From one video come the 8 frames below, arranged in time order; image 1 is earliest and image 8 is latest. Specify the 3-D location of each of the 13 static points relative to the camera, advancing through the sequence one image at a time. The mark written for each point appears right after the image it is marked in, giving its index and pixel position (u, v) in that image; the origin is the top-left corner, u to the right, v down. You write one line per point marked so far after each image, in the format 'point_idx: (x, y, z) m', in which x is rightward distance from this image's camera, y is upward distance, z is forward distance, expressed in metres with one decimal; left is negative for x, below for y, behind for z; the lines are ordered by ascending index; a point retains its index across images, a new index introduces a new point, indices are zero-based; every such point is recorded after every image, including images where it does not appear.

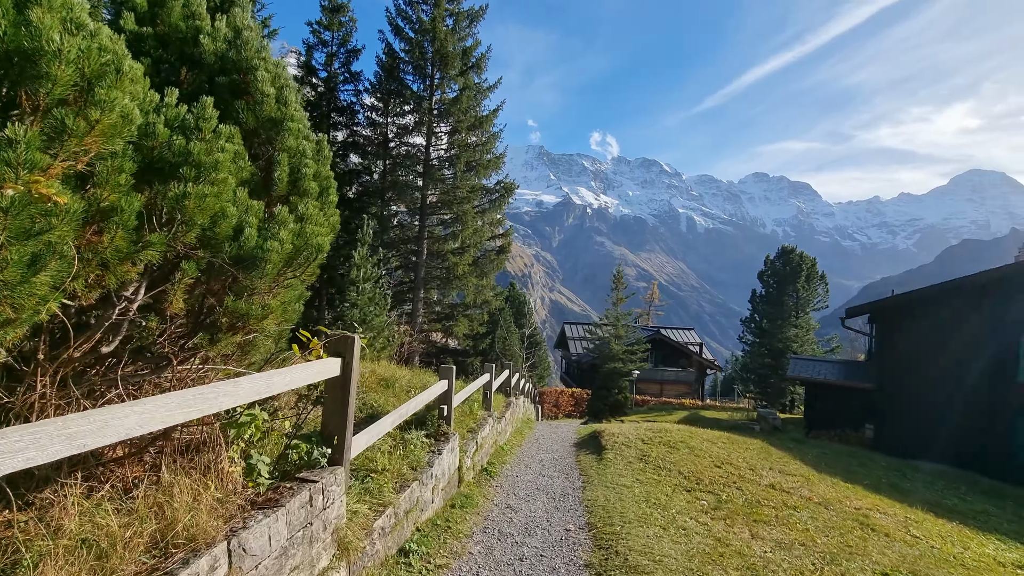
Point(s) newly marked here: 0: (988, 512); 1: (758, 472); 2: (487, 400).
0: (+9.9, -4.7, +10.3) m
1: (+4.5, -3.3, +9.0) m
2: (-0.5, -2.1, +9.5) m
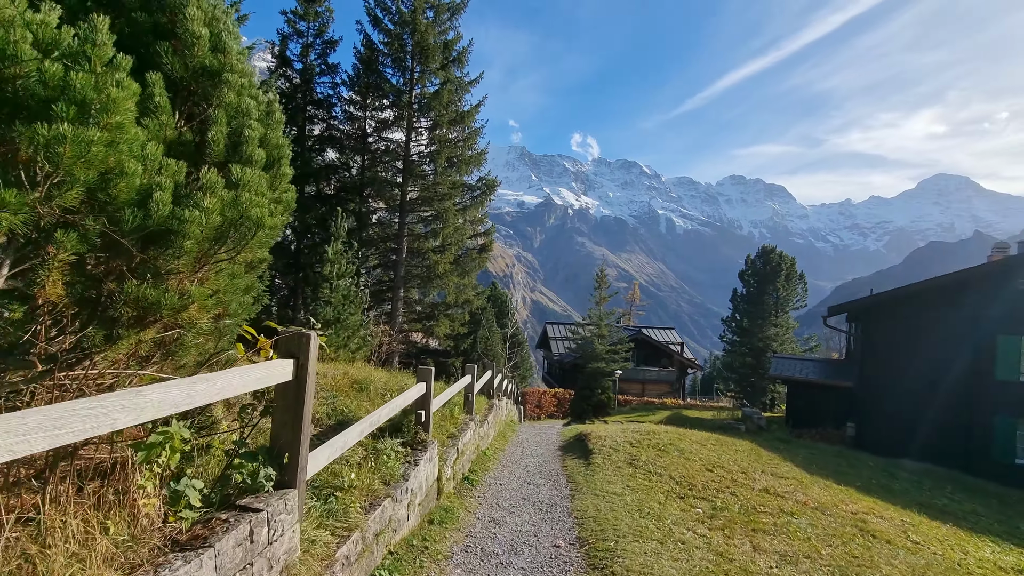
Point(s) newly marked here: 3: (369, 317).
0: (+9.6, -4.6, +10.2) m
1: (+4.2, -3.3, +8.7) m
2: (-0.8, -2.1, +9.0) m
3: (-5.3, -1.1, +18.4) m
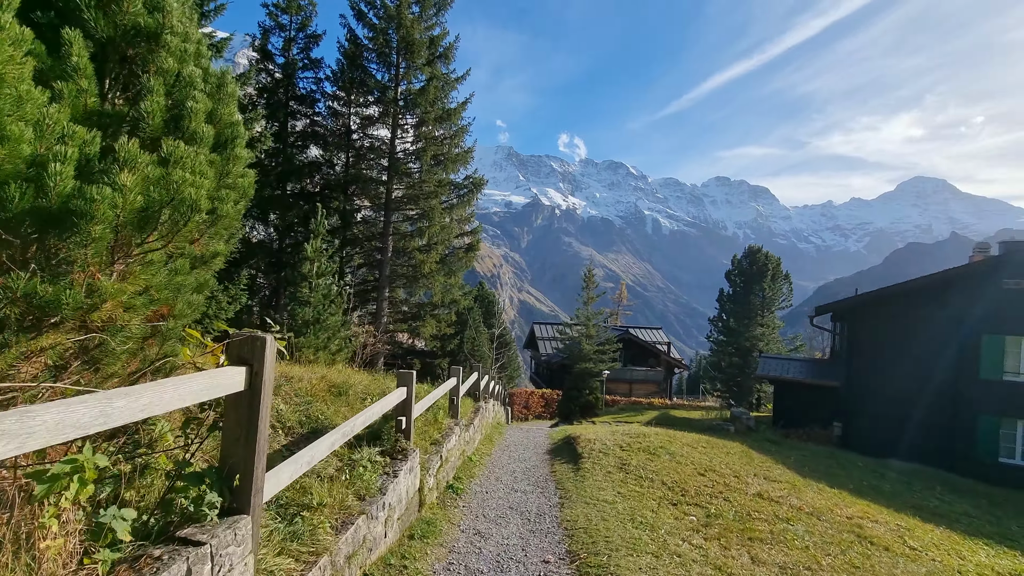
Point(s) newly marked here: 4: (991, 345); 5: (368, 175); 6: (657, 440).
0: (+9.3, -4.6, +10.1) m
1: (+3.9, -3.3, +8.5) m
2: (-1.0, -2.1, +8.6) m
3: (-5.7, -1.1, +17.9) m
4: (+17.9, -2.1, +18.7) m
5: (-5.7, +4.4, +19.9) m
6: (+3.1, -3.2, +10.5) m
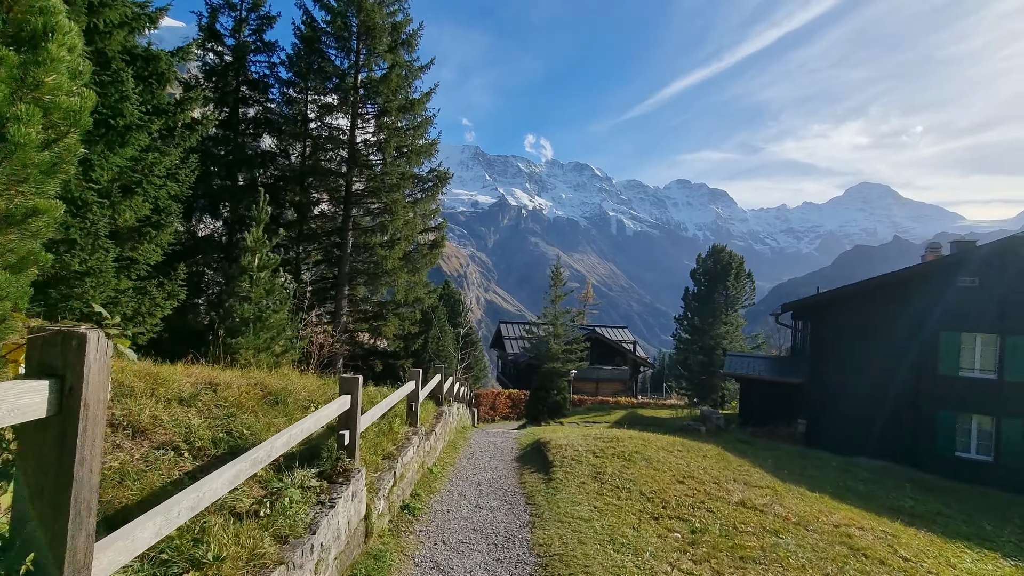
0: (+8.6, -4.5, +10.0) m
1: (+3.4, -3.2, +7.9) m
2: (-1.6, -2.0, +7.8) m
3: (-6.9, -1.0, +16.7) m
4: (+16.7, -2.0, +19.1) m
5: (-7.0, +4.5, +18.7) m
6: (+2.4, -3.1, +9.9) m
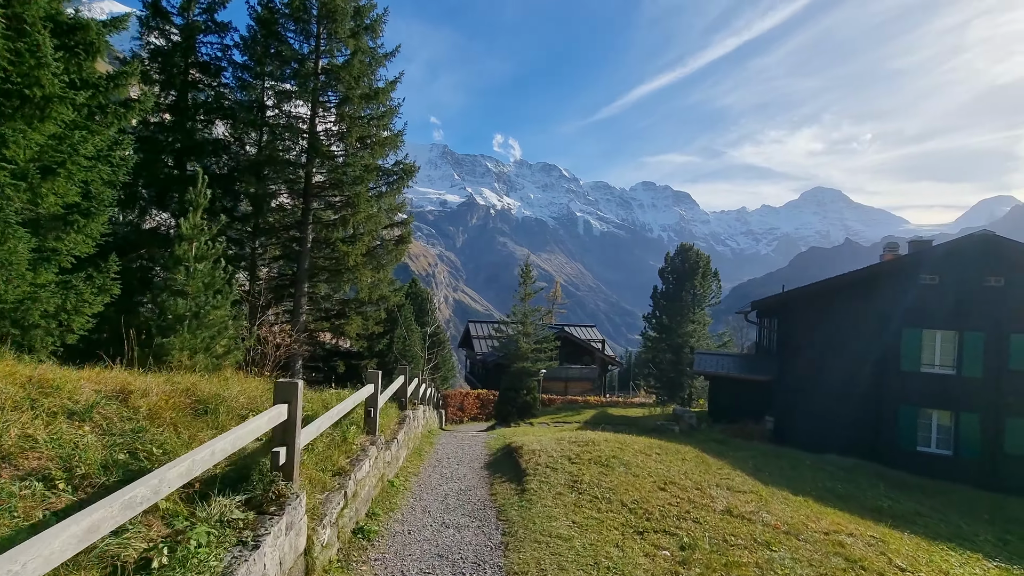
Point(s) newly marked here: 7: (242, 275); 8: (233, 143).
0: (+8.0, -4.4, +9.8) m
1: (+2.9, -3.1, +7.5) m
2: (-2.0, -1.9, +7.0) m
3: (-7.9, -0.9, +15.6) m
4: (+15.5, -1.9, +19.4) m
5: (-8.1, +4.6, +17.6) m
6: (+1.8, -3.0, +9.4) m
7: (-9.9, +0.5, +18.3) m
8: (-10.4, +5.4, +18.5) m
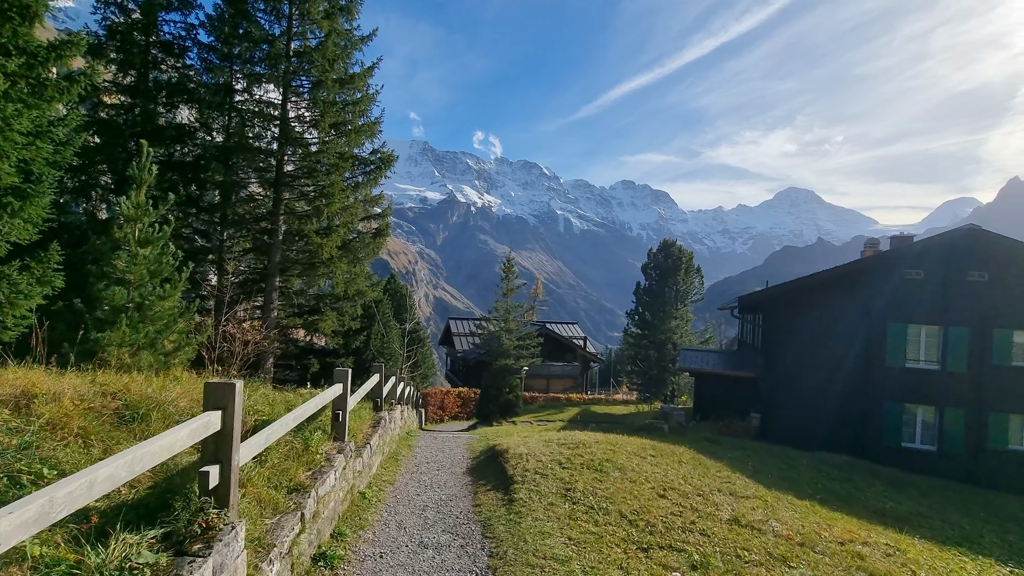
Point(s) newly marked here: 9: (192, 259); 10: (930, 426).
0: (+7.8, -4.3, +9.4) m
1: (+2.7, -2.9, +6.9) m
2: (-2.2, -1.7, +6.2) m
3: (-8.4, -0.7, +14.6) m
4: (+14.8, -1.7, +19.3) m
5: (-8.6, +4.9, +16.5) m
6: (+1.5, -2.8, +8.8) m
7: (-10.5, +0.7, +17.2) m
8: (-11.0, +5.6, +17.3) m
9: (-10.1, +0.8, +16.0) m
10: (+15.9, -5.3, +18.9) m
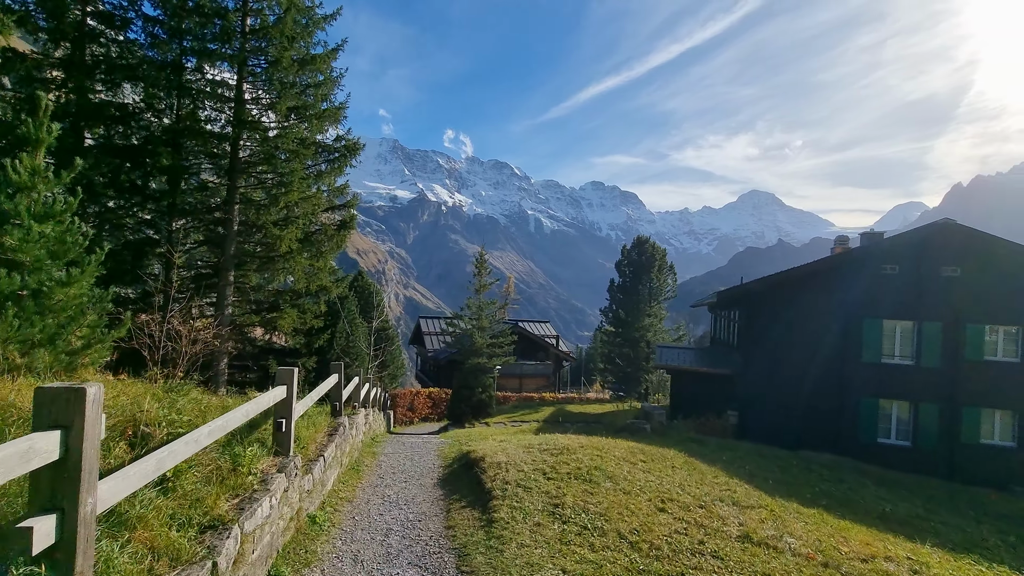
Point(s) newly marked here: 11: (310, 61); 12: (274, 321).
0: (+7.3, -4.1, +9.0) m
1: (+2.5, -2.7, +6.1) m
2: (-2.4, -1.5, +5.2) m
3: (-9.1, -0.5, +13.1) m
4: (+13.8, -1.6, +19.2) m
5: (-9.4, +5.1, +15.1) m
6: (+1.2, -2.7, +7.9) m
7: (-11.3, +0.9, +15.7) m
8: (-11.8, +5.8, +15.7) m
9: (-10.9, +1.0, +14.4) m
10: (+14.9, -5.1, +18.9) m
11: (-6.5, +7.5, +15.9) m
12: (-8.4, -1.1, +17.4) m
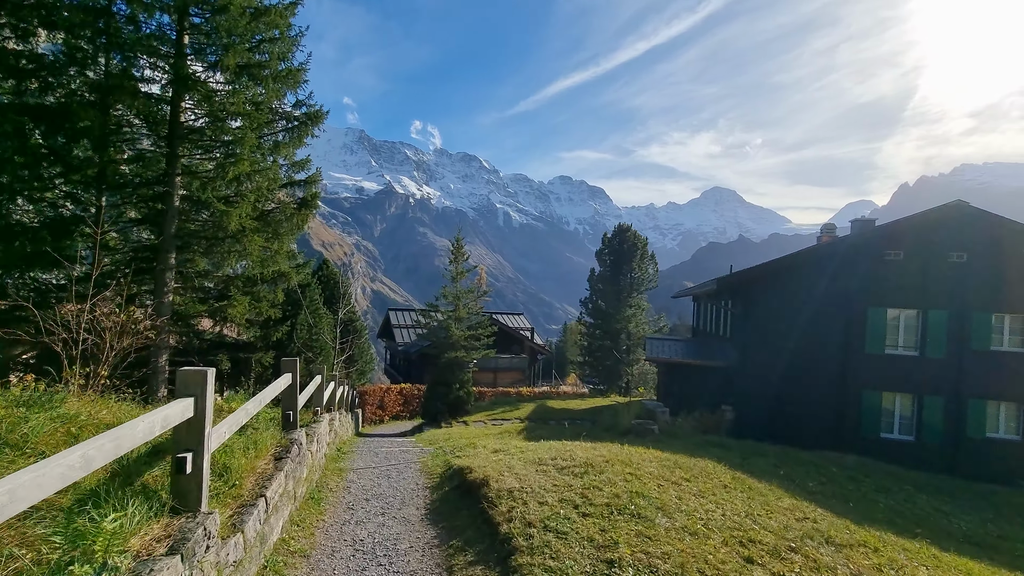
0: (+7.4, -3.8, +7.6) m
1: (+2.7, -2.4, +4.5) m
2: (-2.1, -1.2, +3.2) m
3: (-9.2, -0.1, +10.7) m
4: (+13.2, -1.1, +18.2) m
5: (-9.7, +5.5, +12.5) m
6: (+1.3, -2.3, +6.2) m
7: (-11.6, +1.3, +13.1) m
8: (-12.1, +6.3, +13.0) m
9: (-11.1, +1.5, +11.9) m
10: (+14.3, -4.6, +18.0) m
11: (-6.8, +7.9, +13.6) m
12: (-8.8, -0.6, +15.0) m
